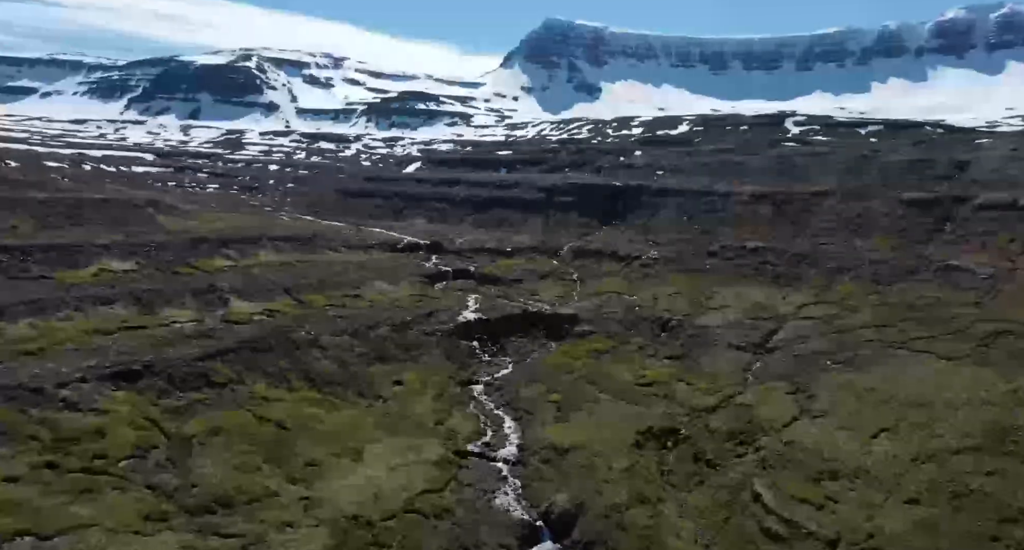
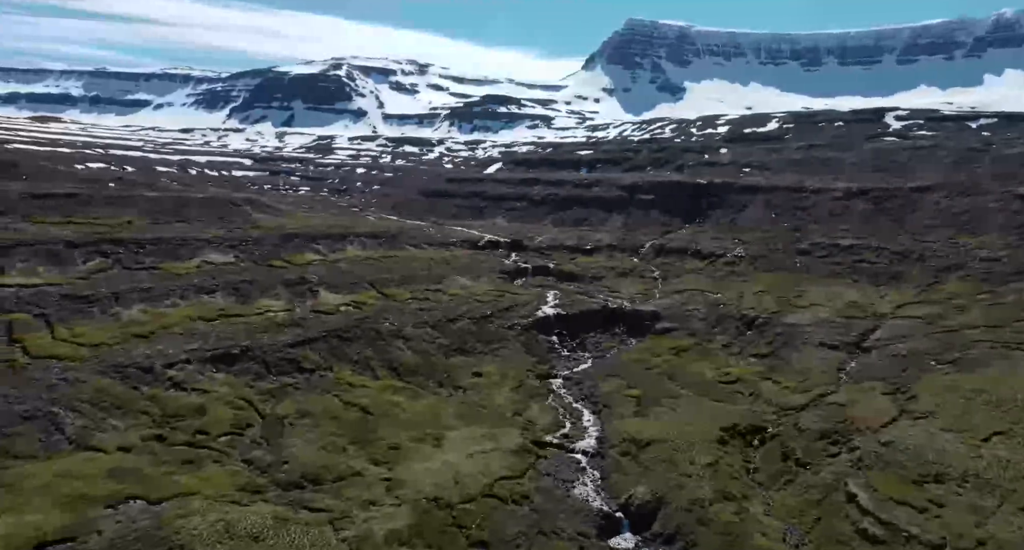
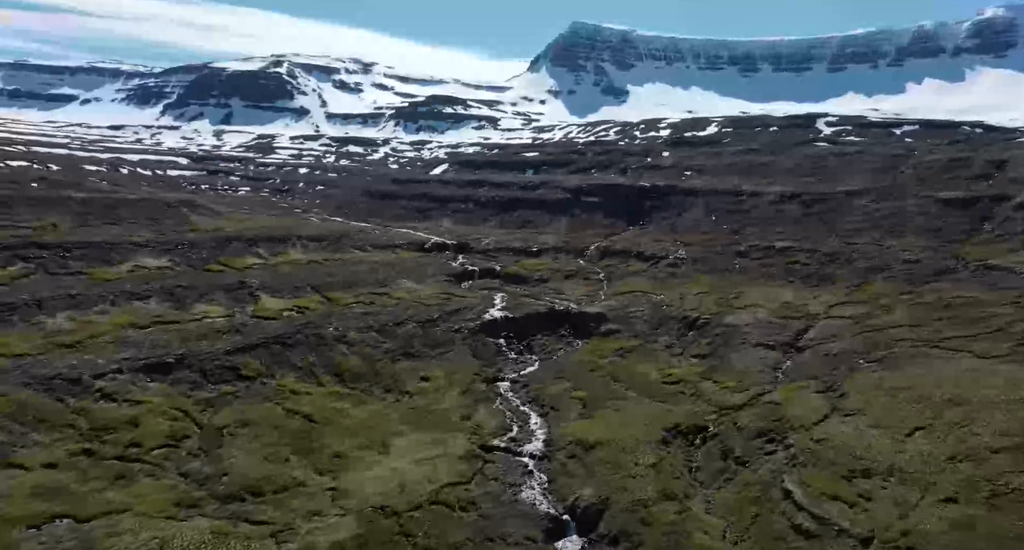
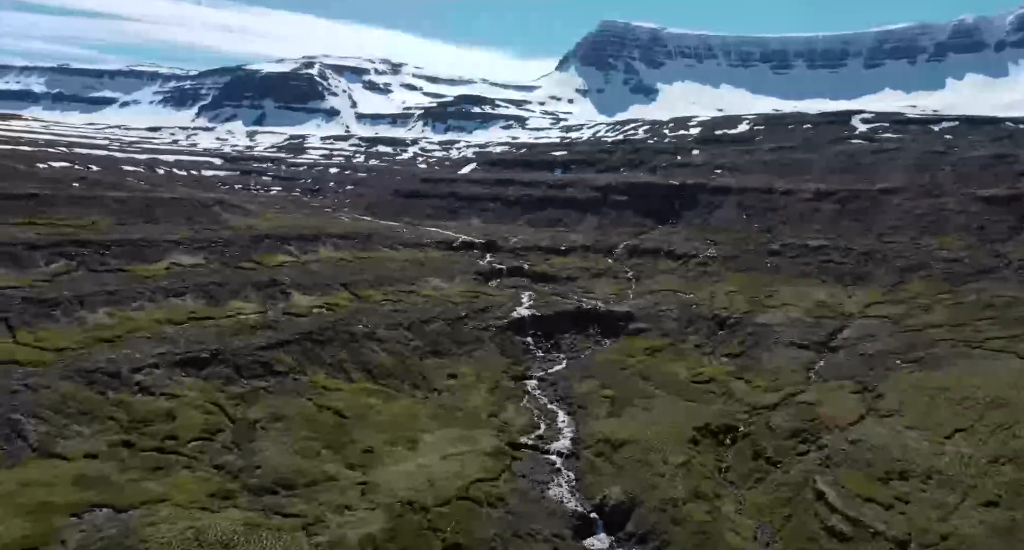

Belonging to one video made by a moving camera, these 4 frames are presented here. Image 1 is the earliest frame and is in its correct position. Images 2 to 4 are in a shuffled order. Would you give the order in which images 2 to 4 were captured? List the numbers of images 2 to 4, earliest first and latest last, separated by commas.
3, 4, 2
